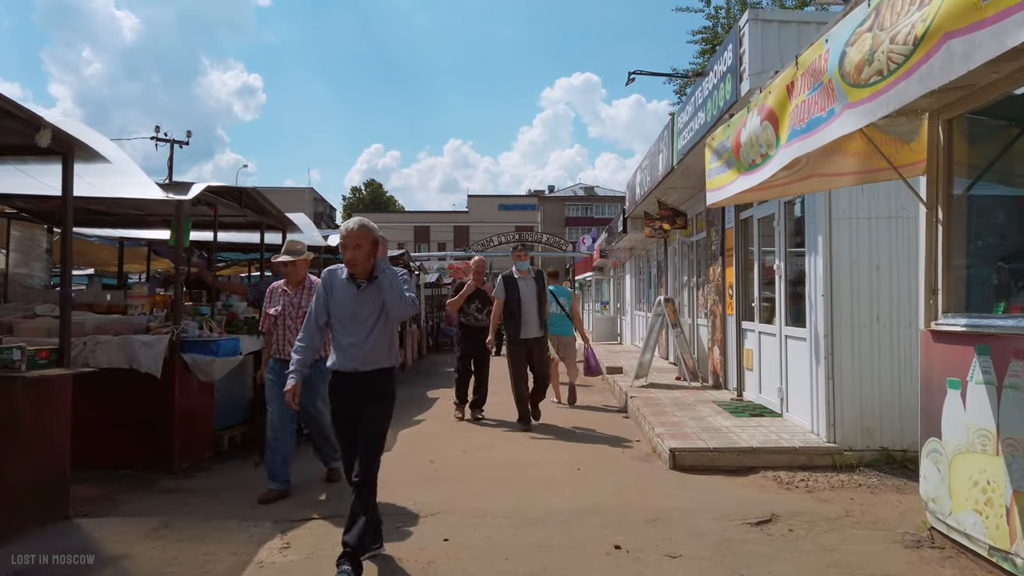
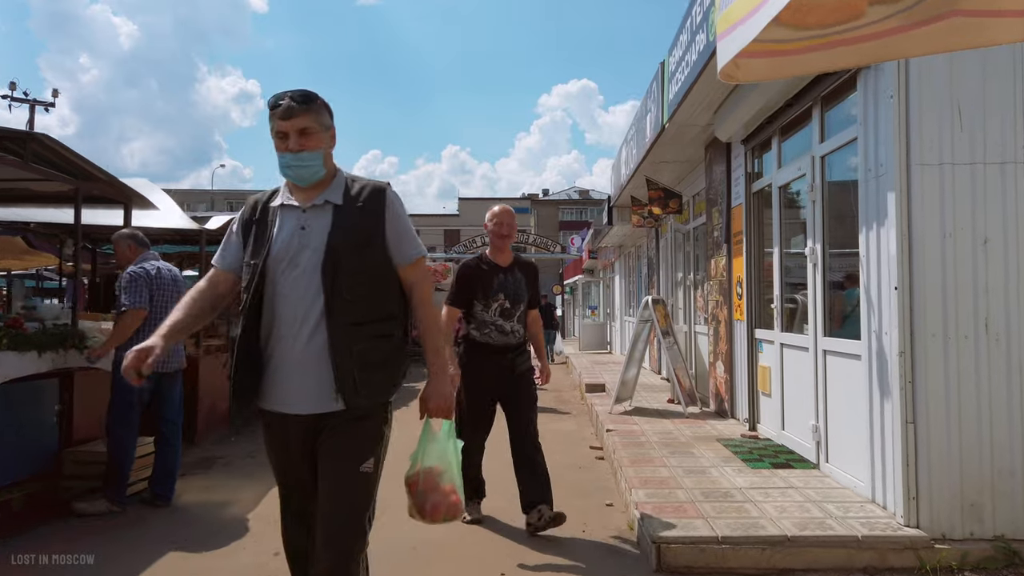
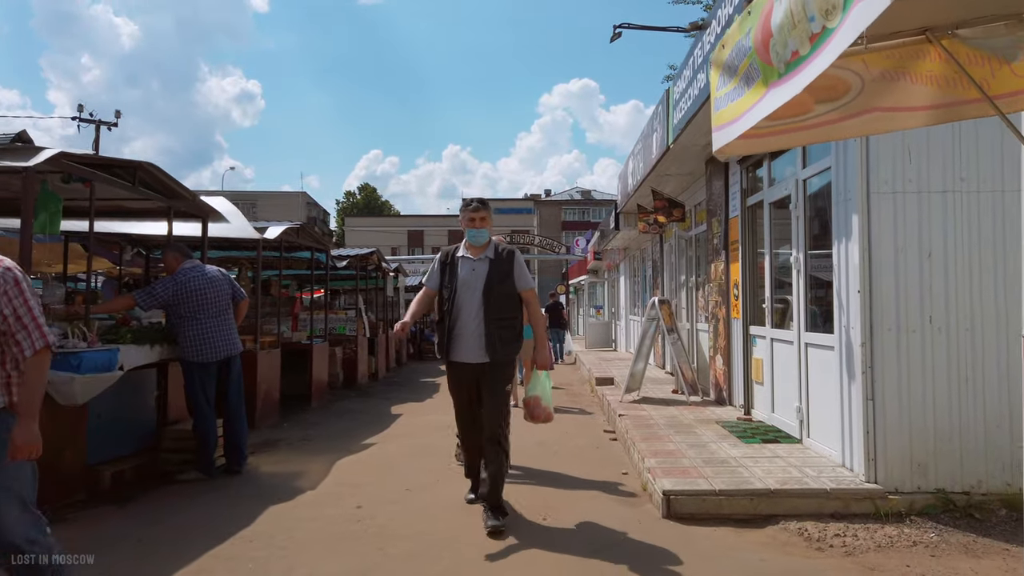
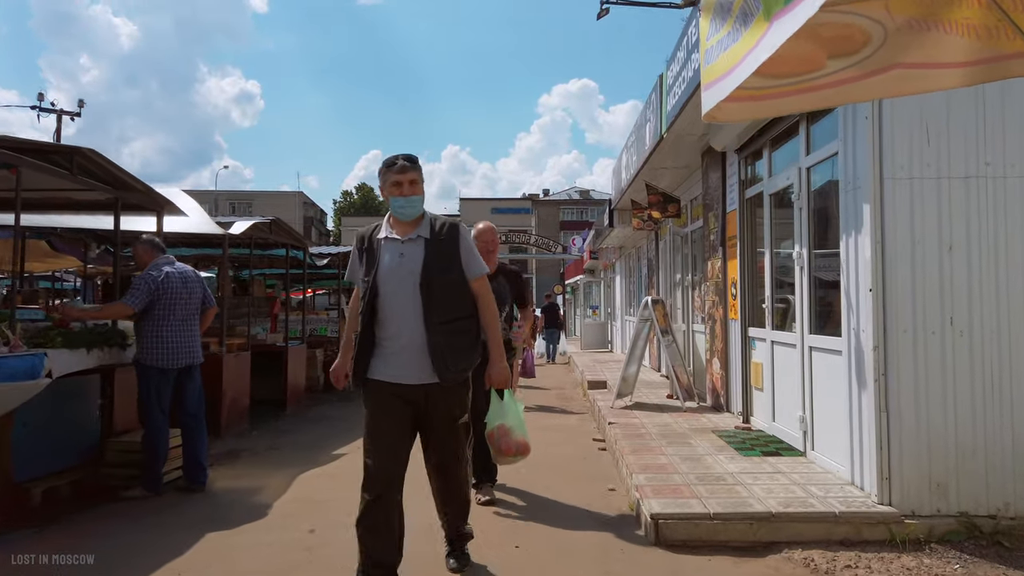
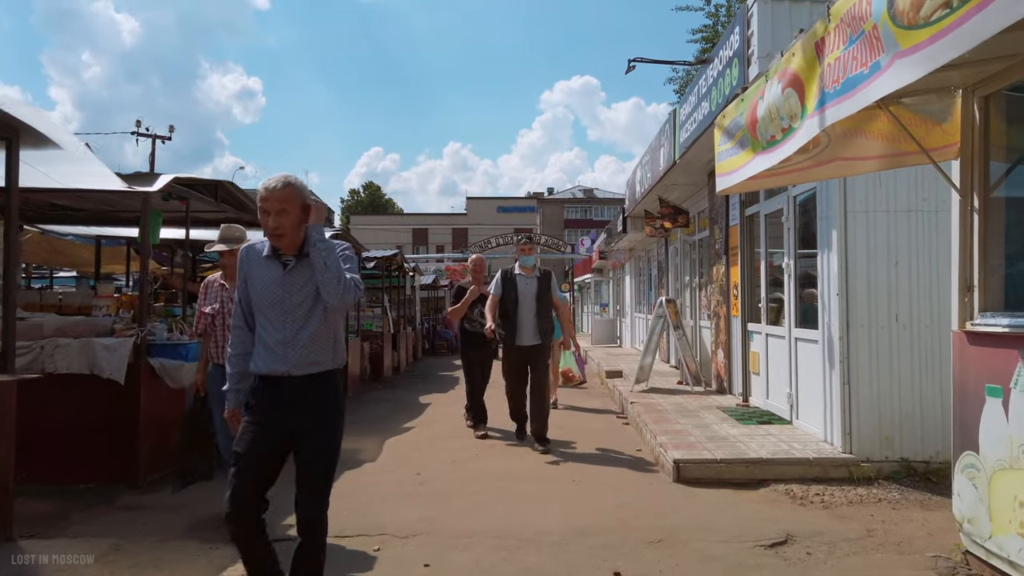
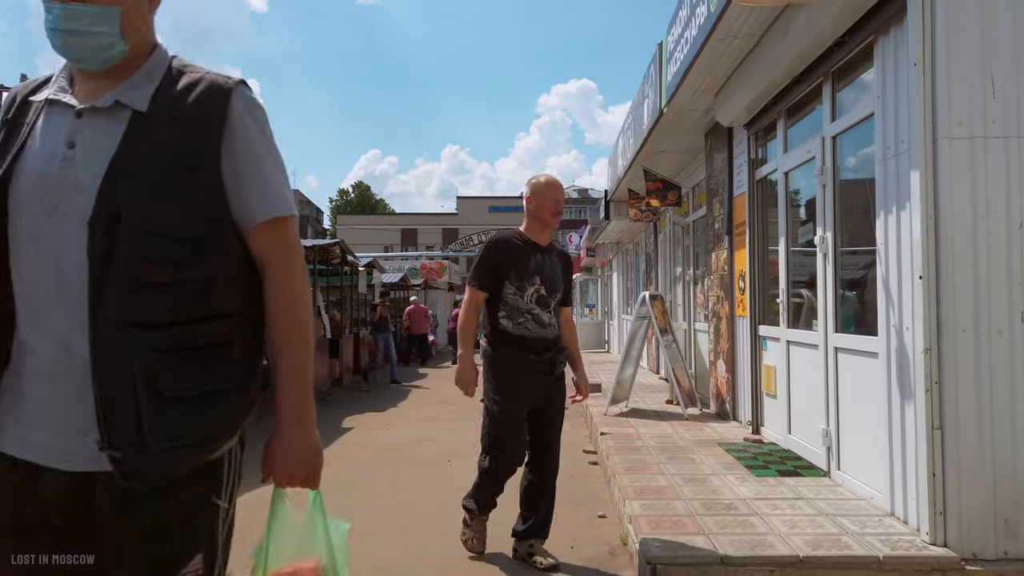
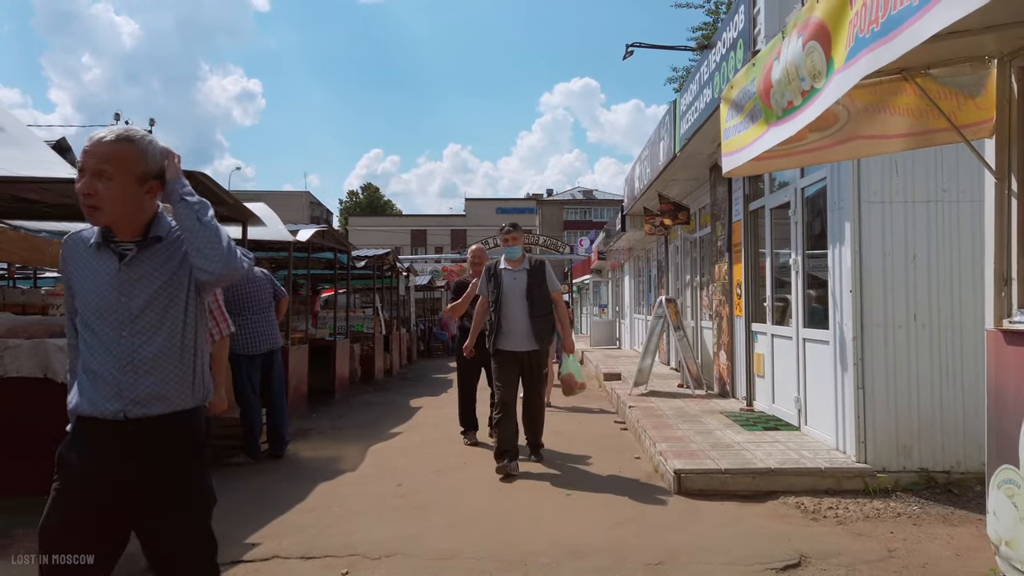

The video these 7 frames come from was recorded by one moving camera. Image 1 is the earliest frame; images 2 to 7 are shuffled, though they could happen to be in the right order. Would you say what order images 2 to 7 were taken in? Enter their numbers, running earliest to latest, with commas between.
5, 7, 3, 4, 2, 6
